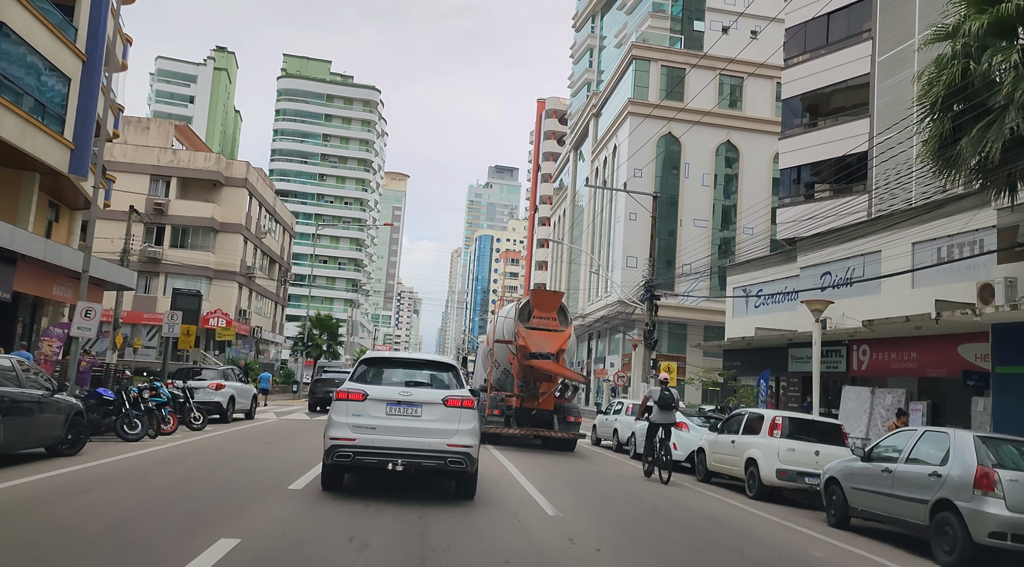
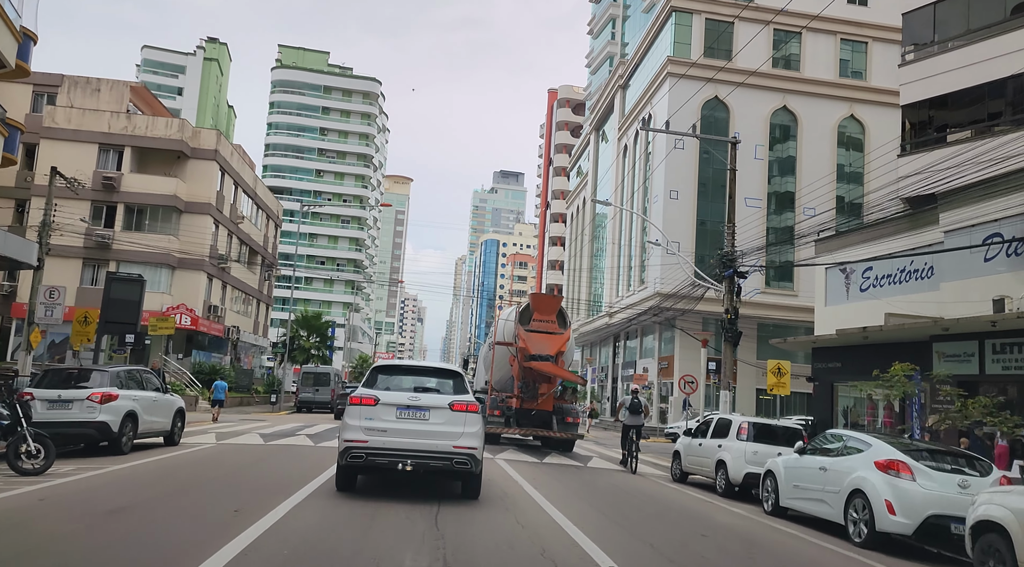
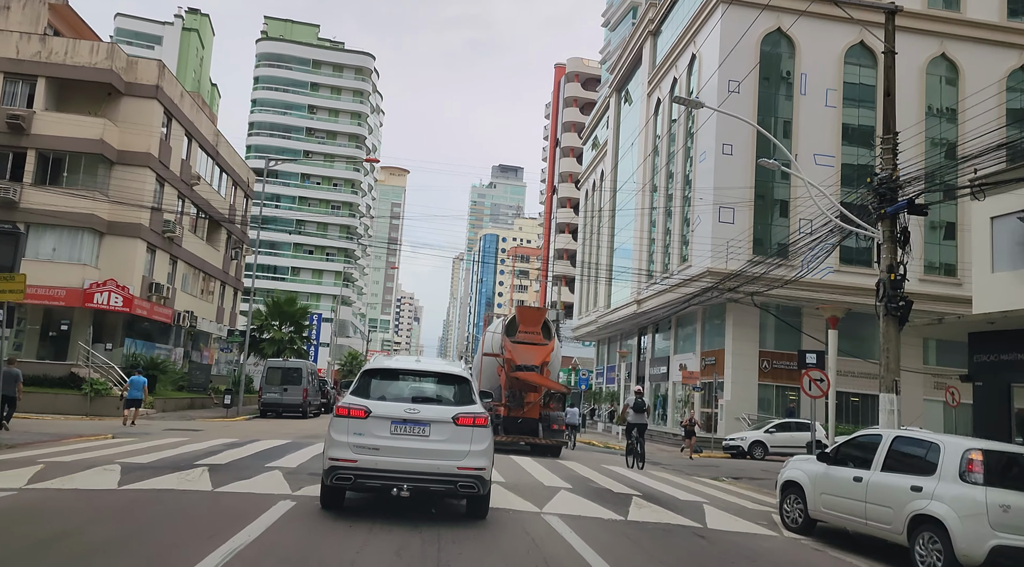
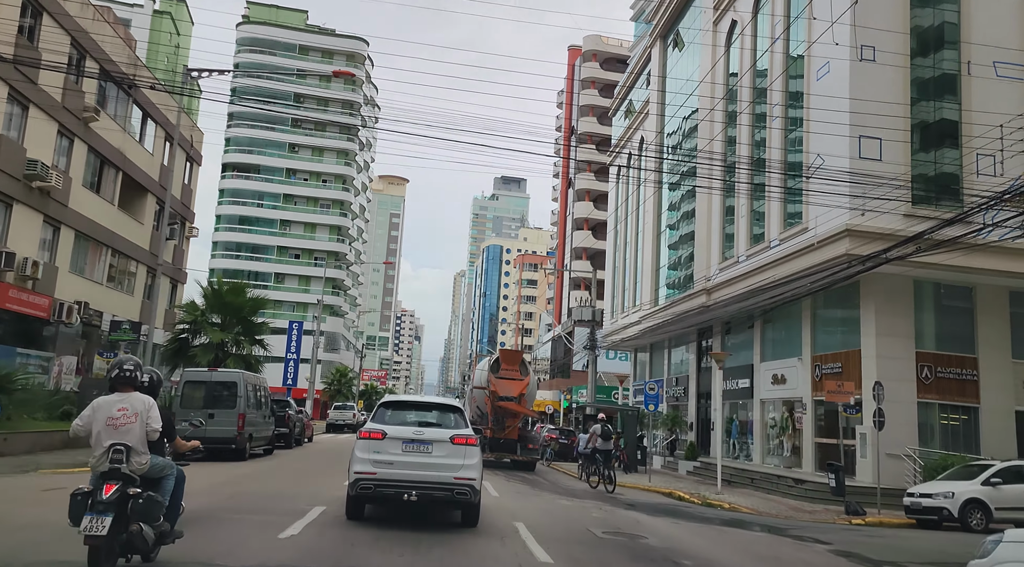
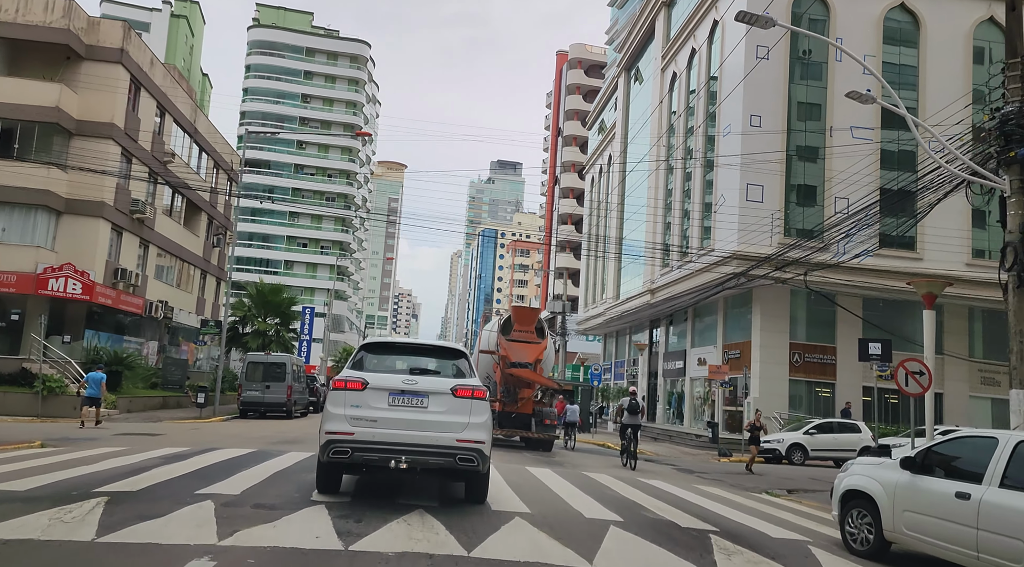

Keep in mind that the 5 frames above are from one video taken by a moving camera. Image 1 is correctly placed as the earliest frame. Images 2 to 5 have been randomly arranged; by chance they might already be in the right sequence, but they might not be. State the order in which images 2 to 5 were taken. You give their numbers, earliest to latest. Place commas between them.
2, 3, 5, 4
